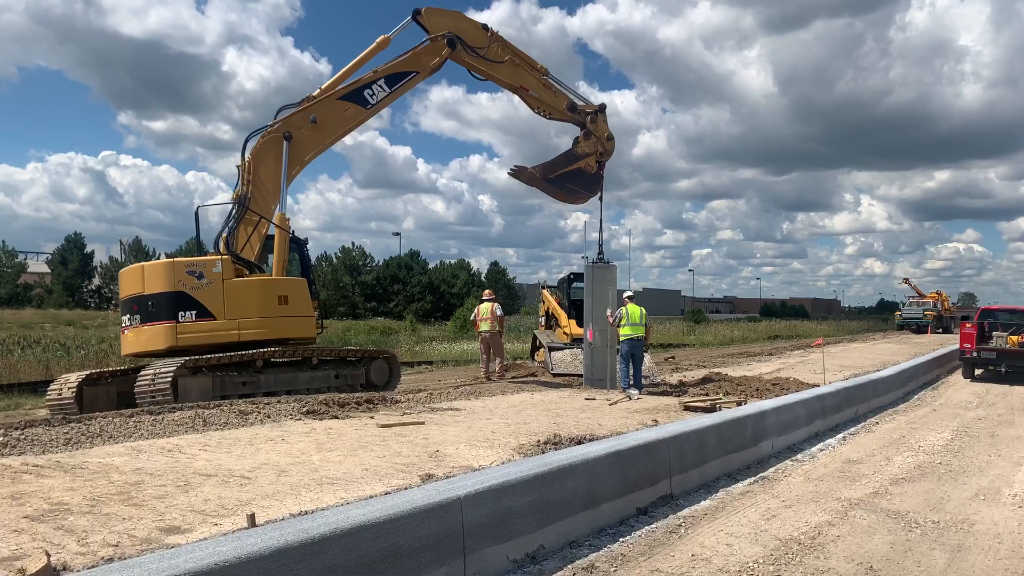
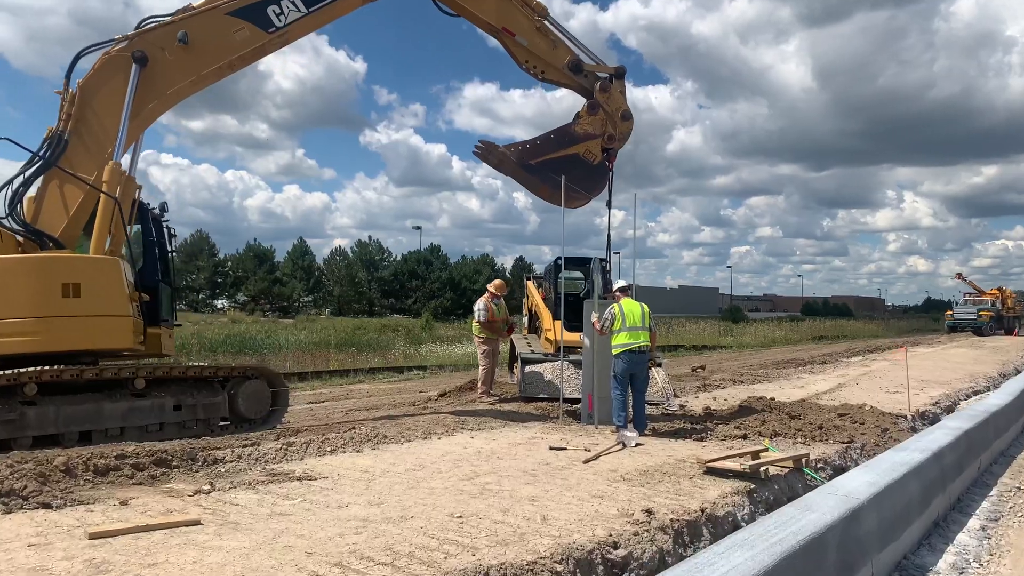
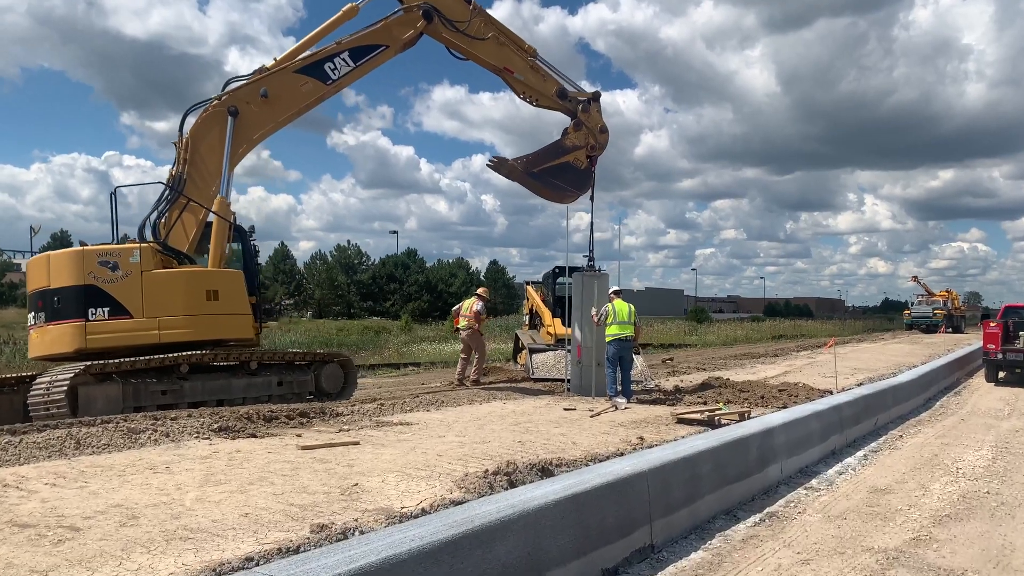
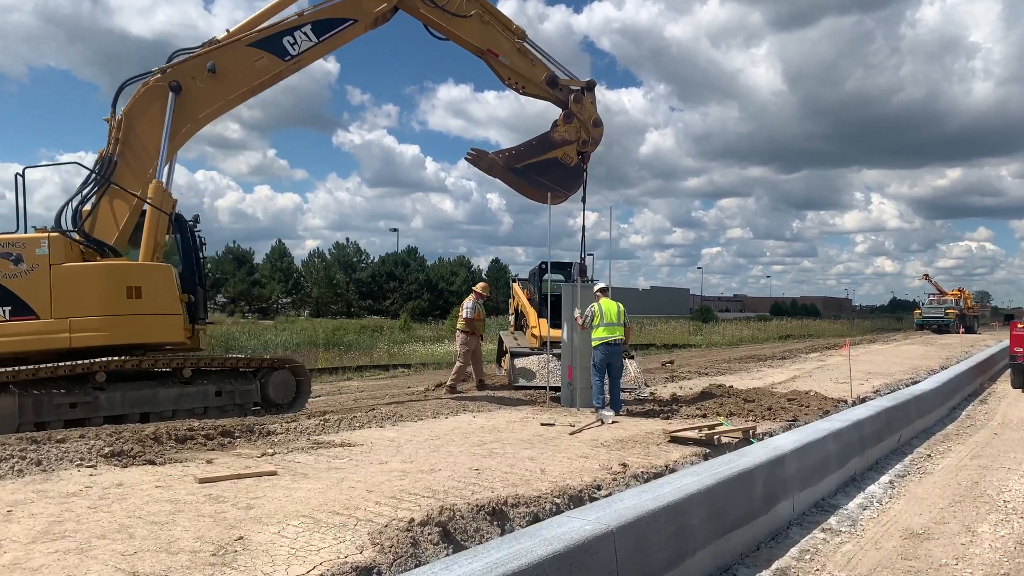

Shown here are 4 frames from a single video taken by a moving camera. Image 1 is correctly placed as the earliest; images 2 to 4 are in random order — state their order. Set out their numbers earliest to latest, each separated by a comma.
3, 4, 2
